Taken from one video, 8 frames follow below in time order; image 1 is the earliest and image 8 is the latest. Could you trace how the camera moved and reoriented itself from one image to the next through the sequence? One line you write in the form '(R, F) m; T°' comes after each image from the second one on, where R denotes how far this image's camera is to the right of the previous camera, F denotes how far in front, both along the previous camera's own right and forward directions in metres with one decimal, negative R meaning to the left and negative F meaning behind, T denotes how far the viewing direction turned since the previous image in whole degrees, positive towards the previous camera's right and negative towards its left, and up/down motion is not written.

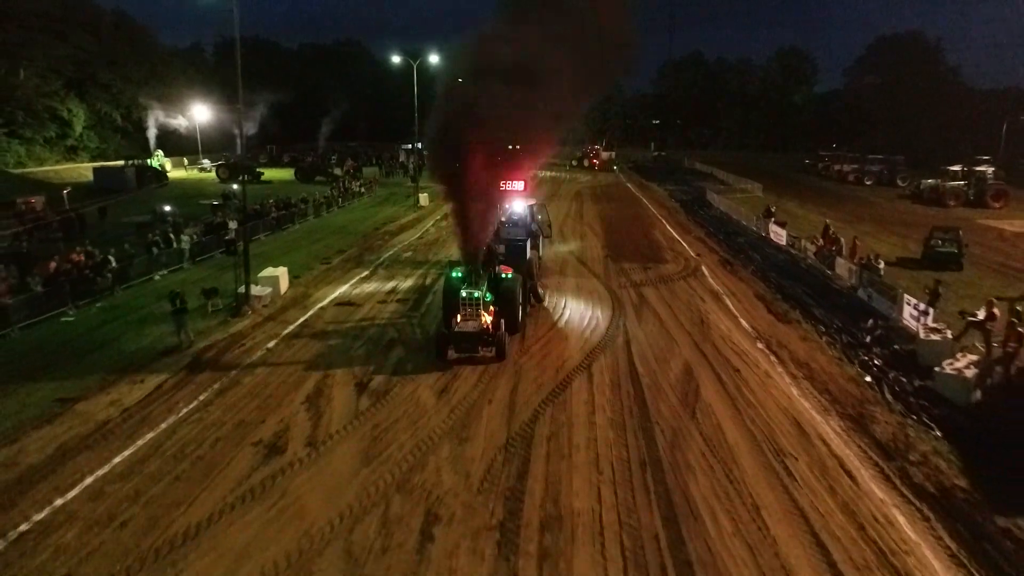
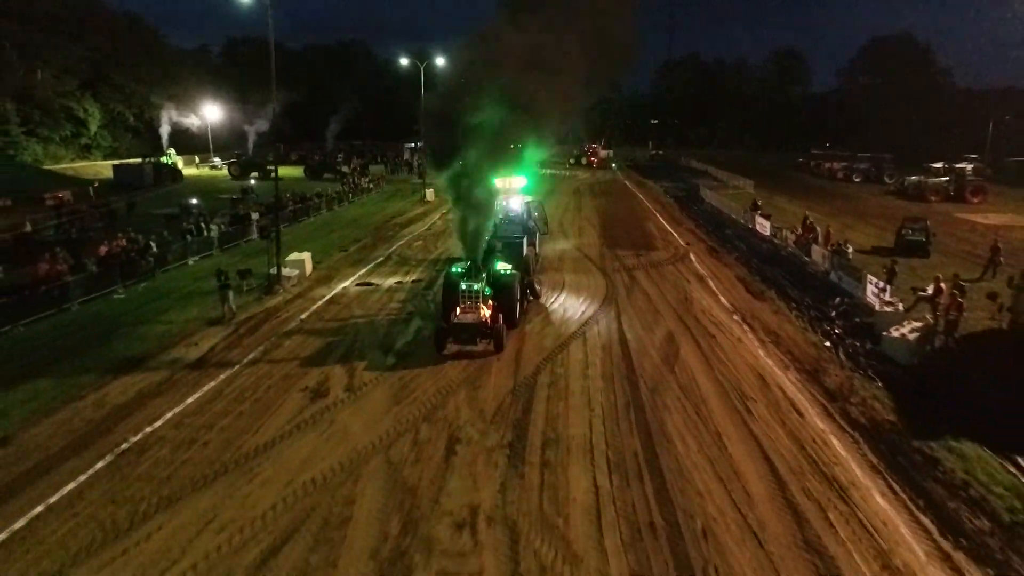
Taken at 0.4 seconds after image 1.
(-0.1, -2.0) m; 0°
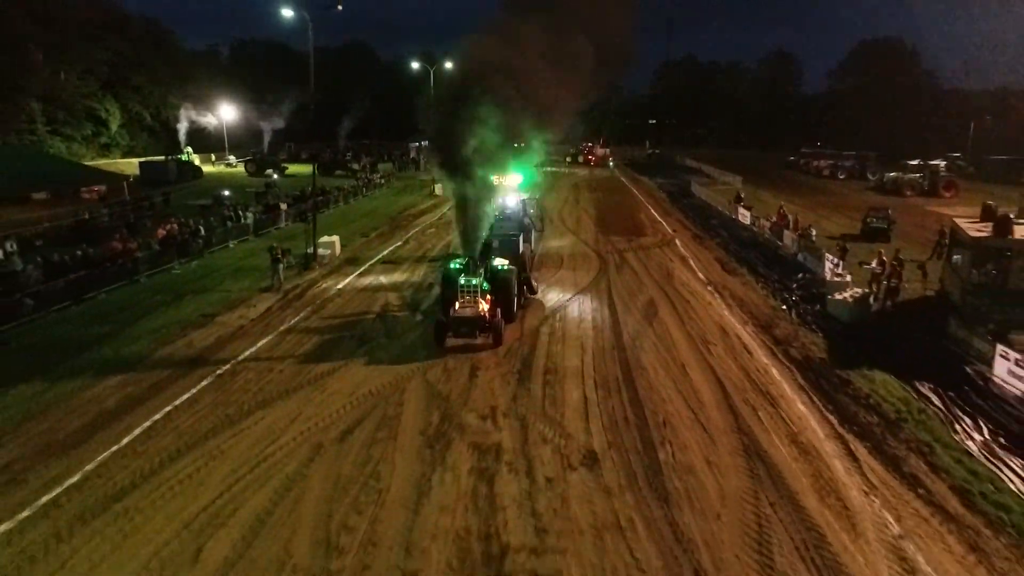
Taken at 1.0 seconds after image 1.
(-0.2, -2.9) m; 0°
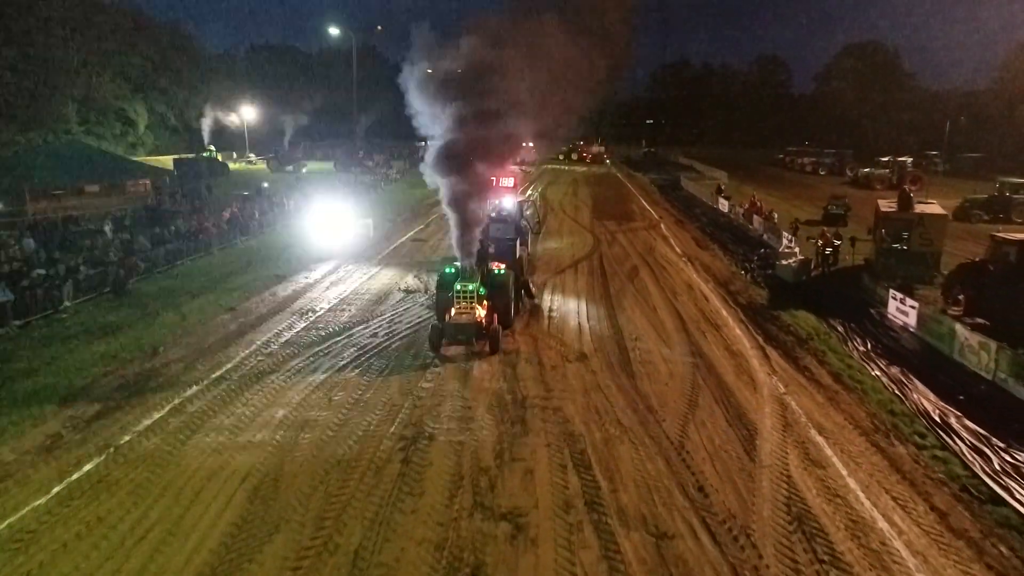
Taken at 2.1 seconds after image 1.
(-0.3, -4.3) m; 0°
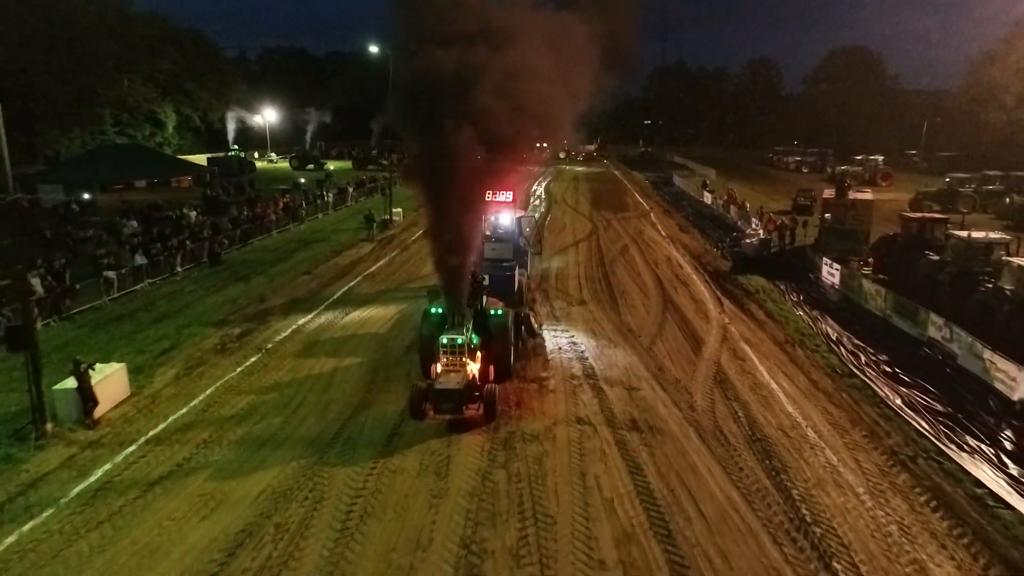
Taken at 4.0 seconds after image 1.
(-0.5, -4.8) m; 0°
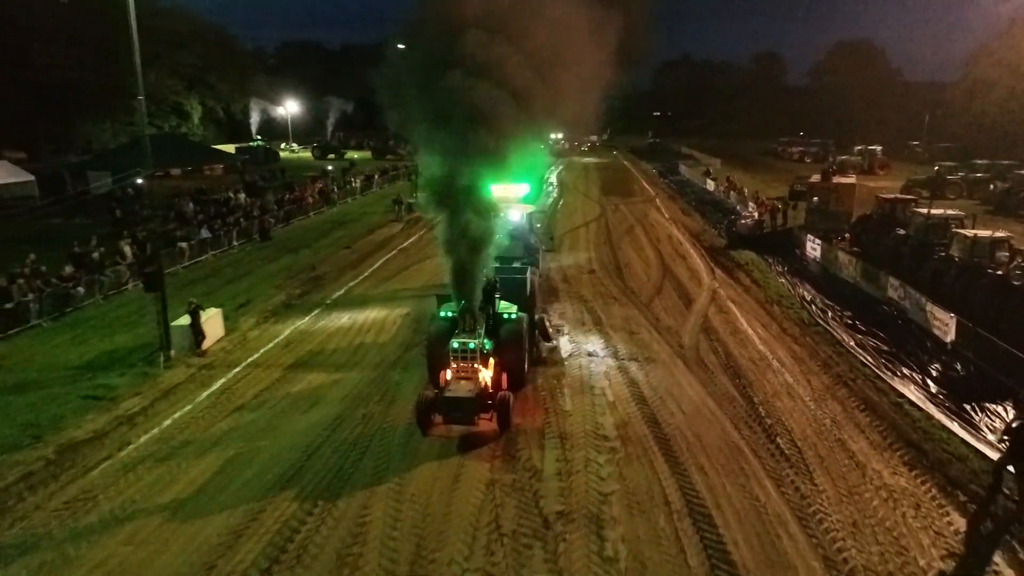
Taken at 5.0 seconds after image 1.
(-0.3, -2.8) m; -1°
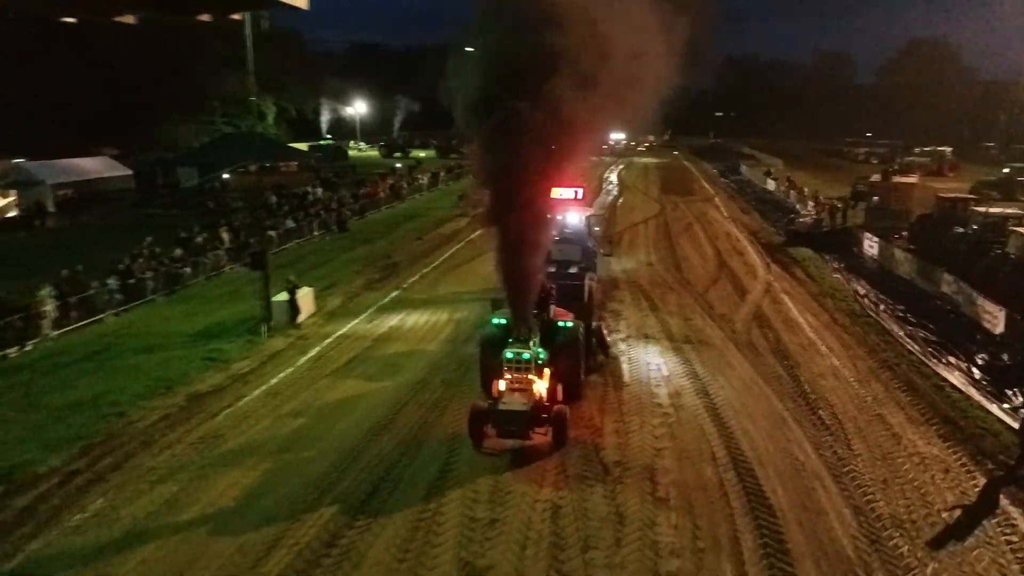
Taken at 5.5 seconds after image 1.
(-0.1, -1.3) m; -4°
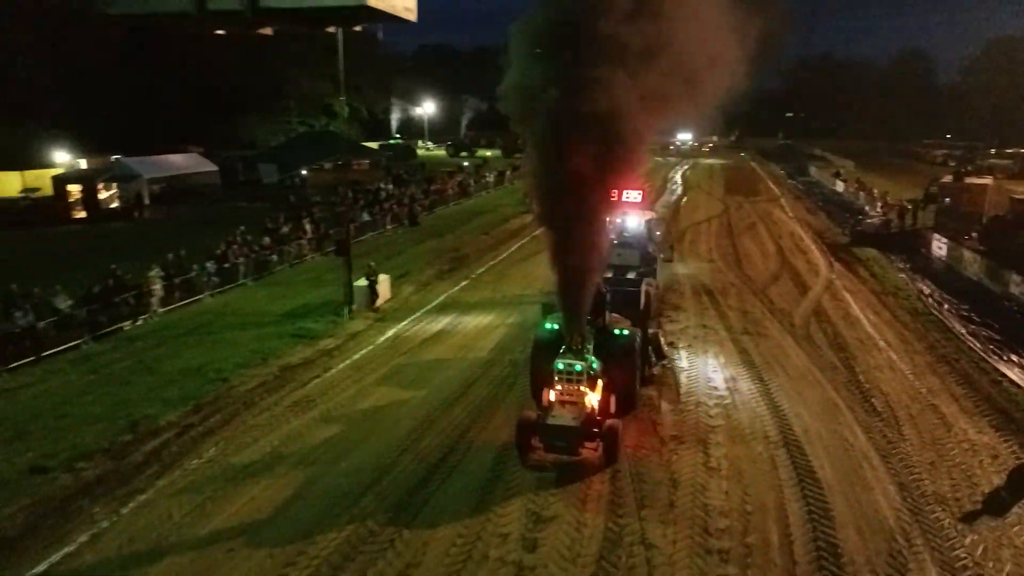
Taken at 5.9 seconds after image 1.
(-0.1, -0.9) m; -5°
